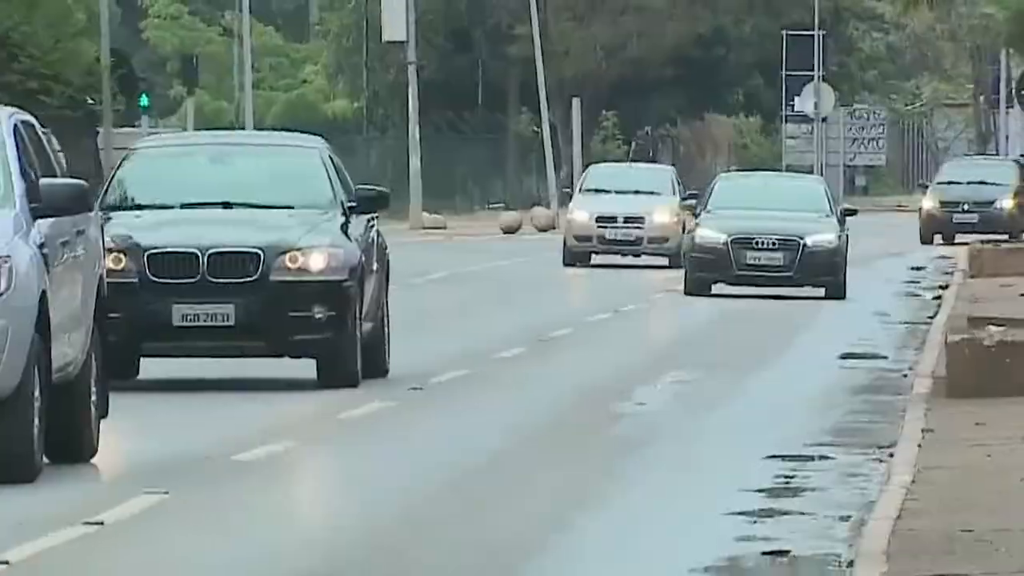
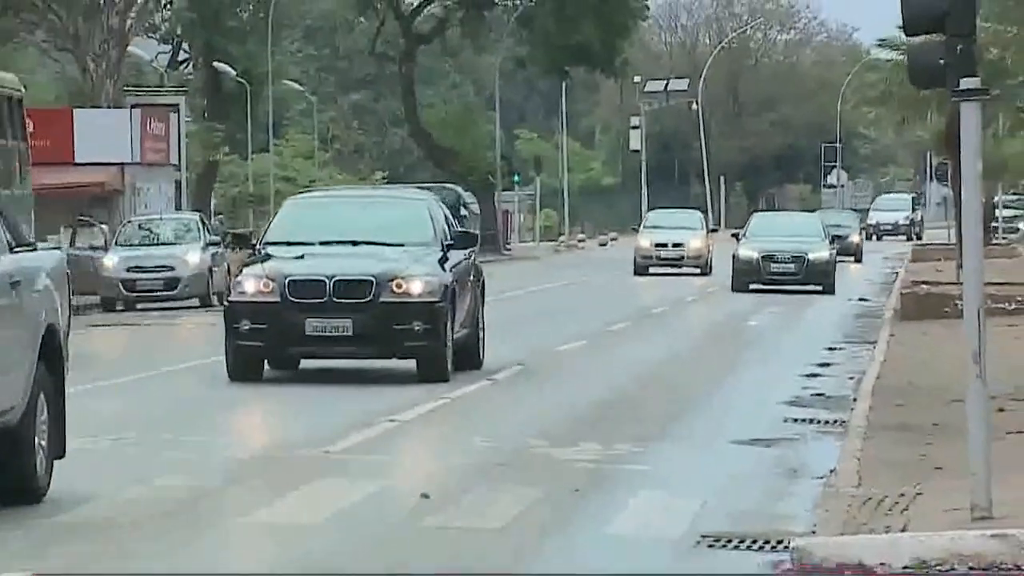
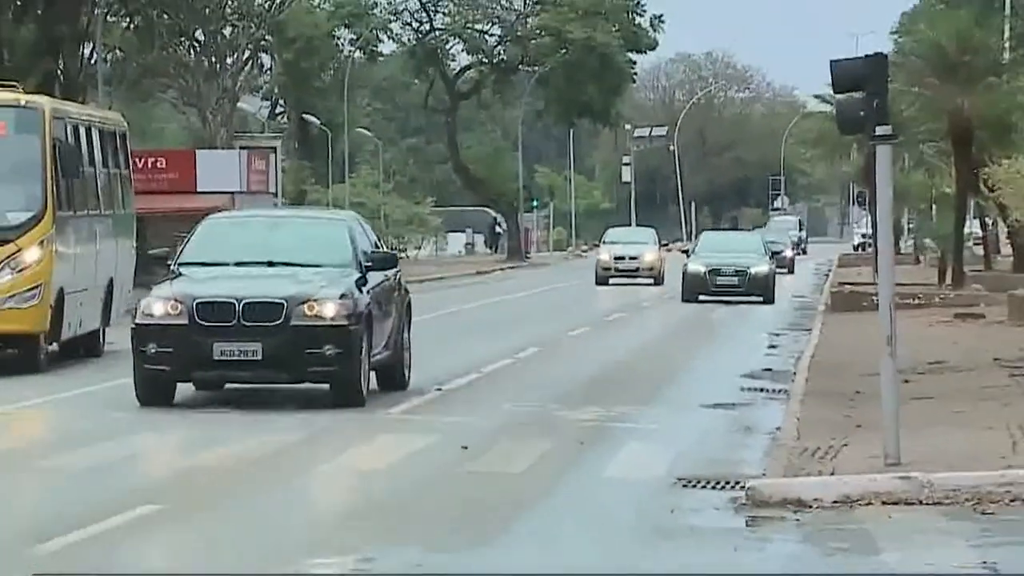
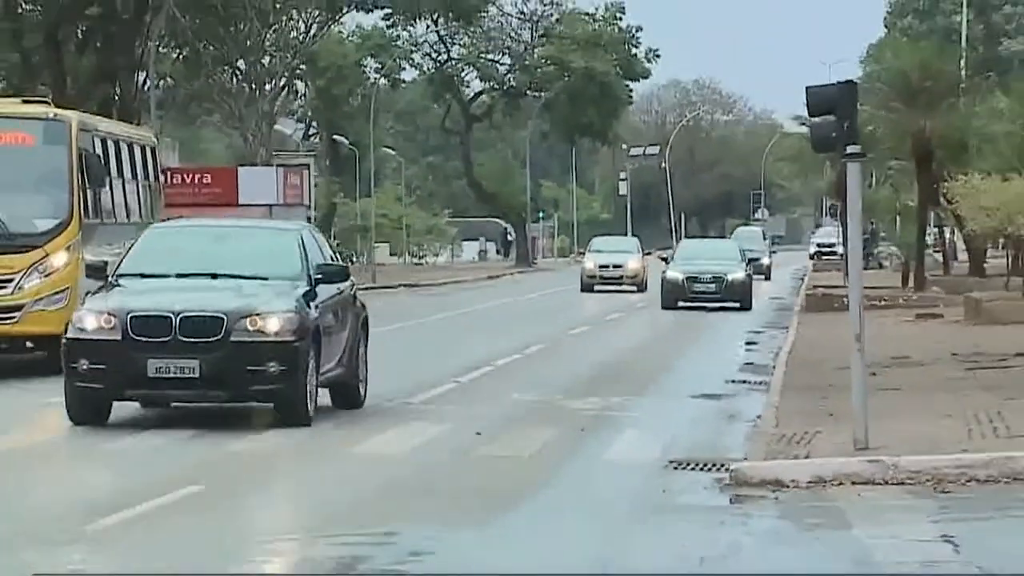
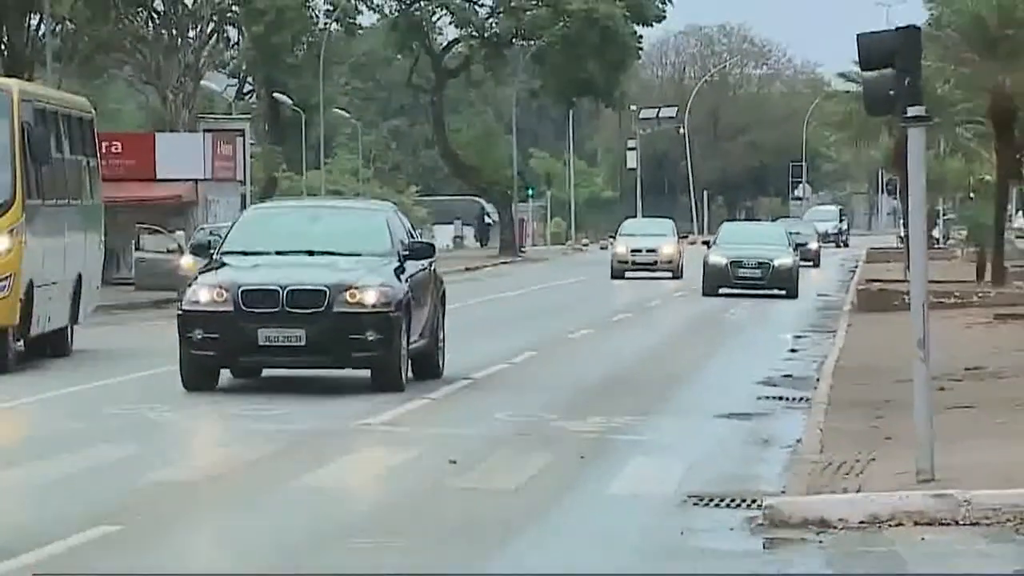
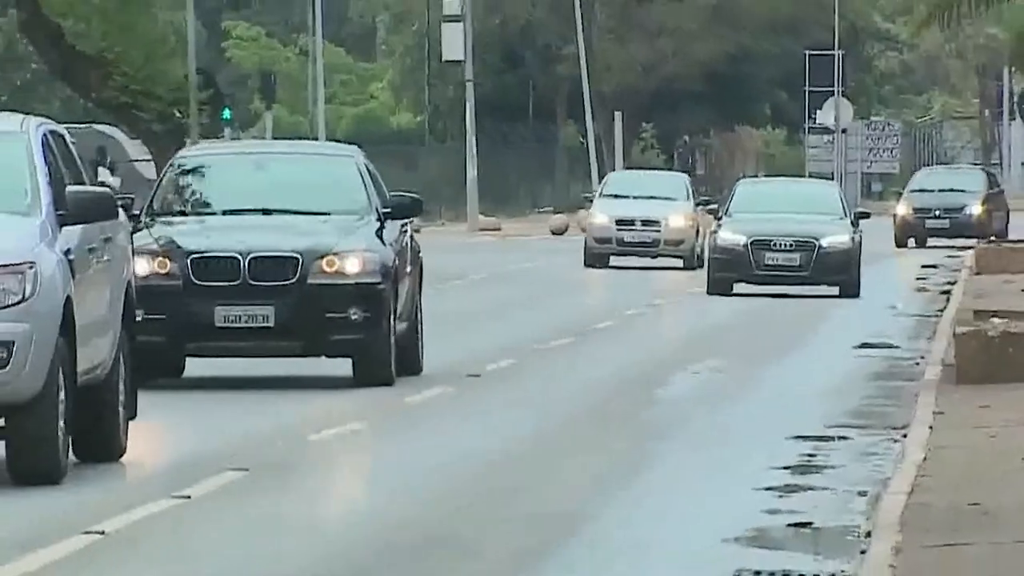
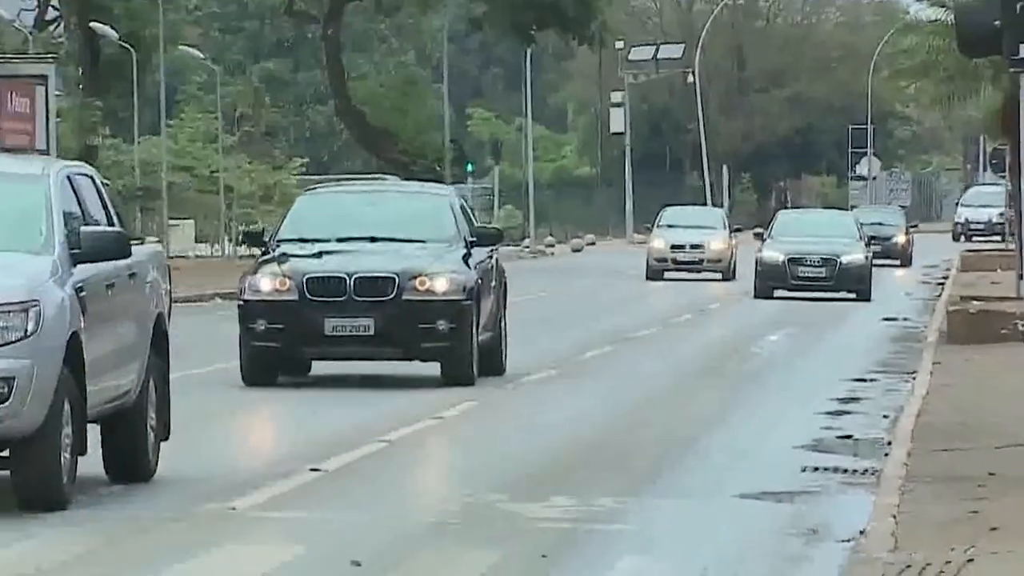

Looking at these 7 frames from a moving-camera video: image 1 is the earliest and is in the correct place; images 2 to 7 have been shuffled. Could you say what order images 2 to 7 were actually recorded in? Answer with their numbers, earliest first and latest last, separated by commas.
6, 7, 2, 5, 3, 4
